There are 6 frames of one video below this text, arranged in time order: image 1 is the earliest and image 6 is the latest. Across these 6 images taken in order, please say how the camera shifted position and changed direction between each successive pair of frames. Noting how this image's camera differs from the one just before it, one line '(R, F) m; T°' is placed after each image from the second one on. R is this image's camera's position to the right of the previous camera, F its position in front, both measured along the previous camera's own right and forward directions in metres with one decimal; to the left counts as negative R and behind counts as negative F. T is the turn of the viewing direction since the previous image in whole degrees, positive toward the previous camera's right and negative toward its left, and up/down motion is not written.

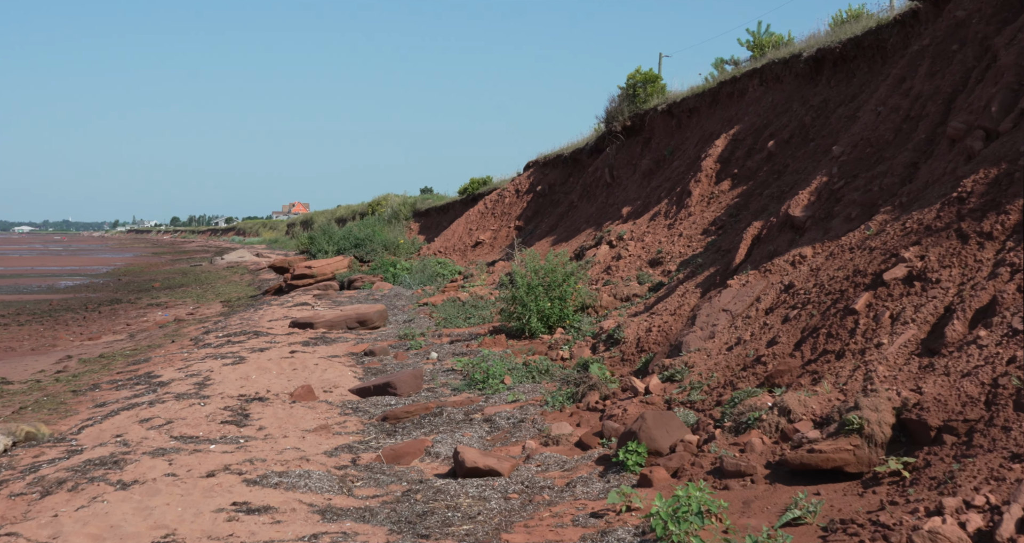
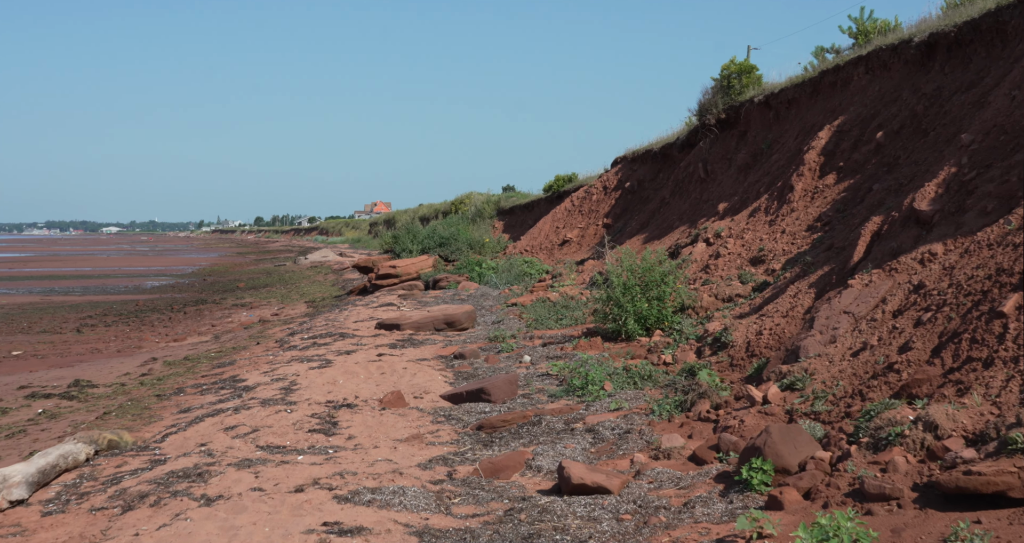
(-0.2, +0.6) m; -5°
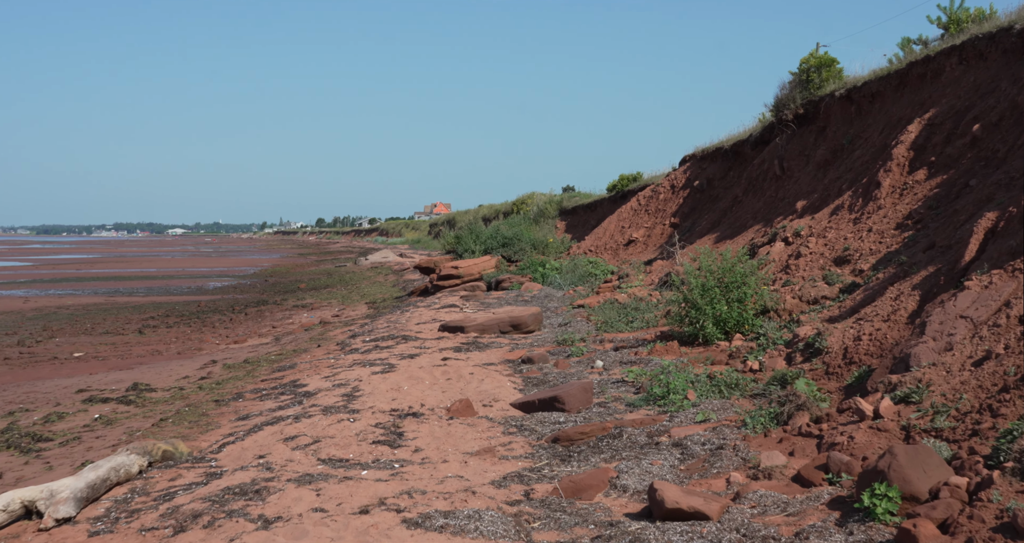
(-0.2, +0.6) m; -4°
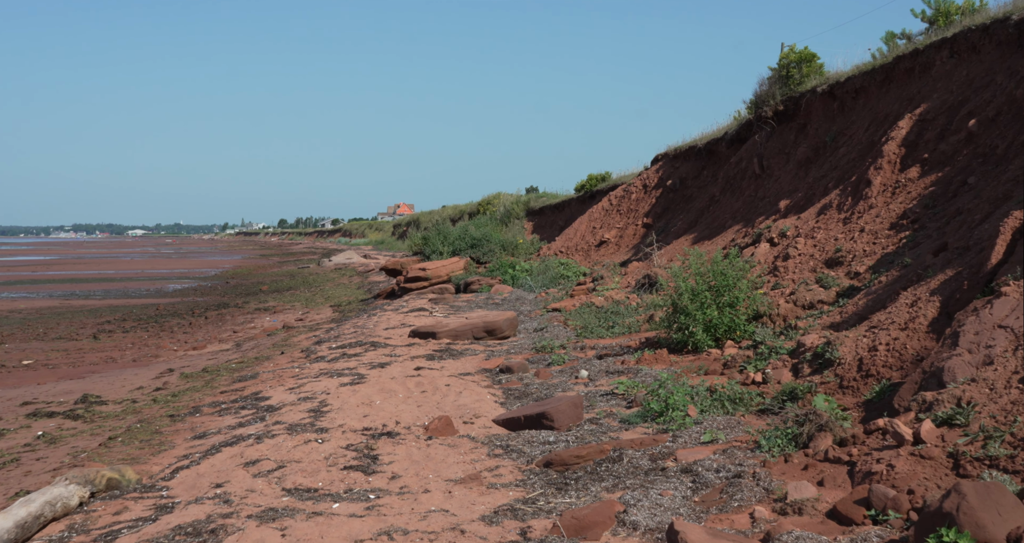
(-0.2, +0.7) m; +2°
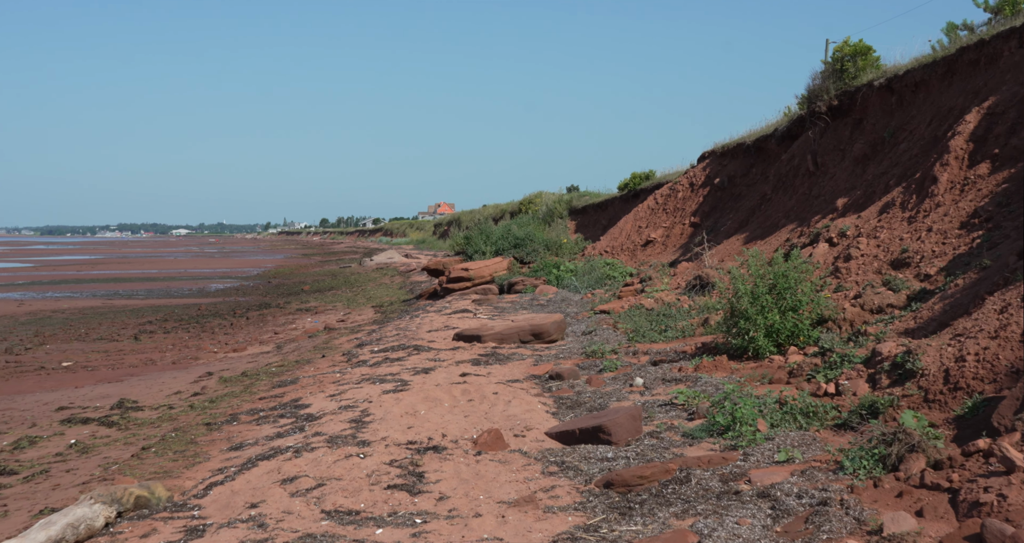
(-0.1, +0.5) m; -3°
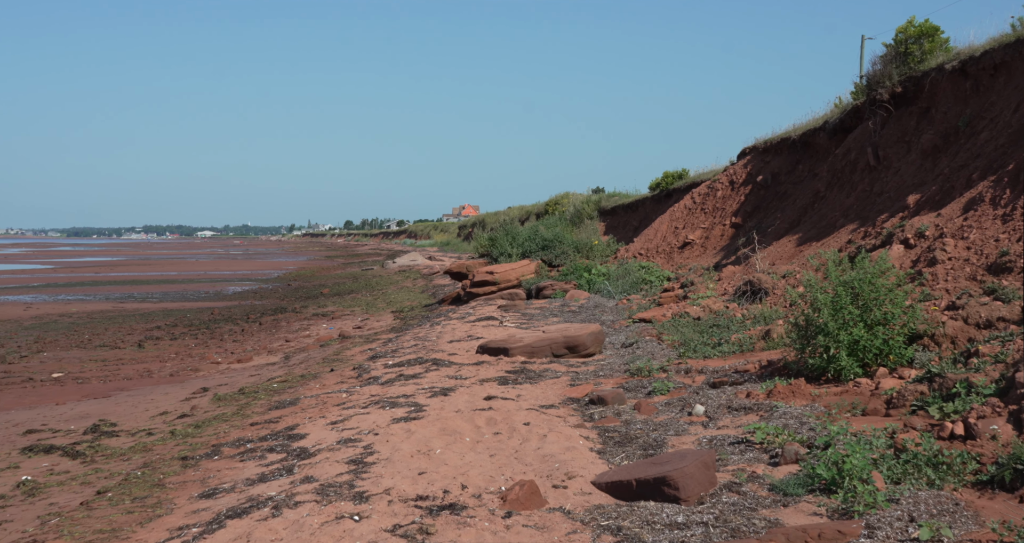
(-0.1, +1.5) m; -2°
